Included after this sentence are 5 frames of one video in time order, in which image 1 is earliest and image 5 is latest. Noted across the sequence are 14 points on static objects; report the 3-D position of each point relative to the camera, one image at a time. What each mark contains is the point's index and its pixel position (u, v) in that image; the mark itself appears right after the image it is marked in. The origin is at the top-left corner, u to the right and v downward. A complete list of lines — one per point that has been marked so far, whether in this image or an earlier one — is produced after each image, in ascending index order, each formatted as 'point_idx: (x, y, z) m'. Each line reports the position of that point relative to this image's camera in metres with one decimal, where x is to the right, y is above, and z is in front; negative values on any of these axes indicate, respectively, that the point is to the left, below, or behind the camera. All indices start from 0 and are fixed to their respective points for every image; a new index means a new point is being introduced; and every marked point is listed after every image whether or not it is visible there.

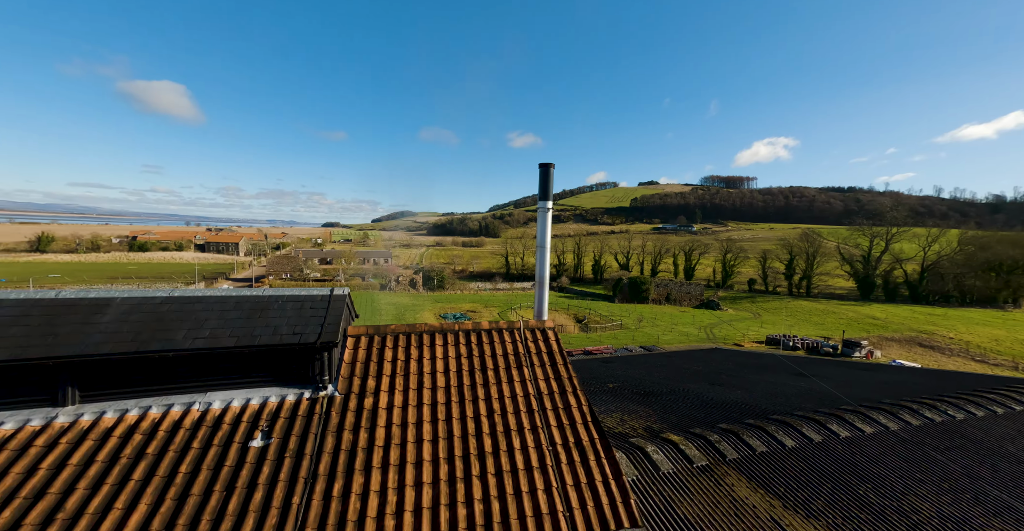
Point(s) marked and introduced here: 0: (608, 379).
0: (+3.0, -3.6, +11.4) m
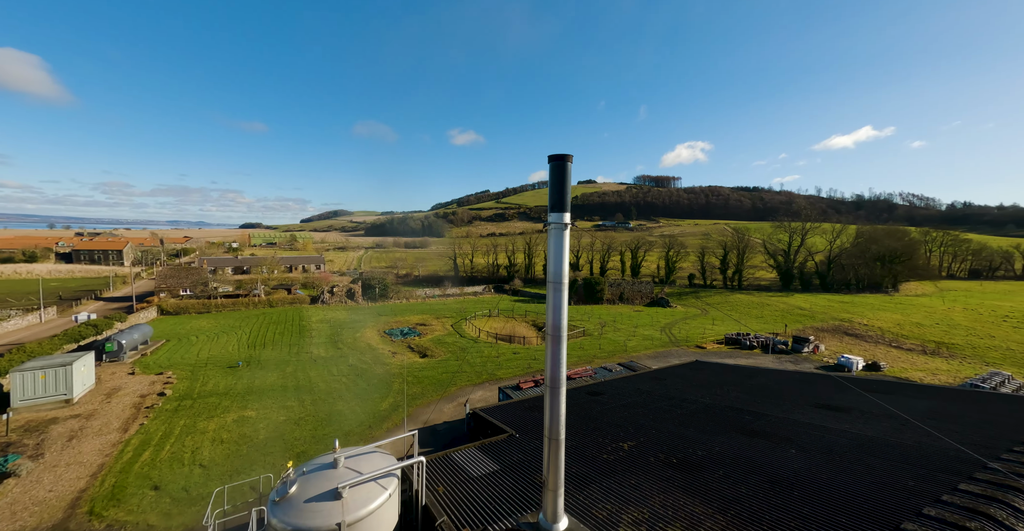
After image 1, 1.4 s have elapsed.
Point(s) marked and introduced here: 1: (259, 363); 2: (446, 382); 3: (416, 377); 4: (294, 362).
0: (+2.6, -4.1, +9.2) m
1: (-13.0, -5.1, +19.3) m
2: (-3.3, -5.8, +18.9) m
3: (-4.9, -5.7, +19.4) m
4: (-11.6, -5.2, +20.0) m
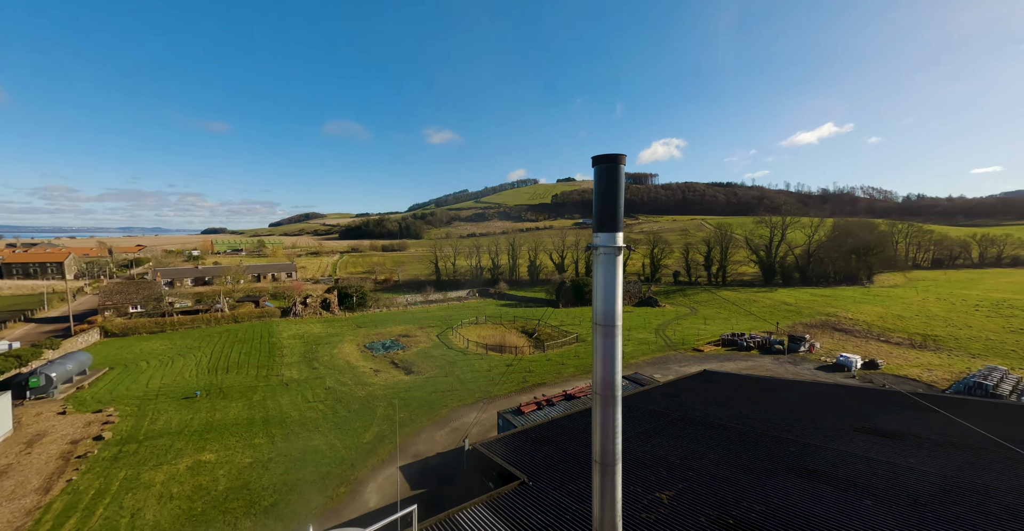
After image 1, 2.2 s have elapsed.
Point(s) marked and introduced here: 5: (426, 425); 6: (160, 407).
0: (+2.9, -4.4, +7.8) m
1: (-13.2, -5.7, +17.1) m
2: (-3.5, -6.3, +17.2) m
3: (-5.1, -6.2, +17.6) m
4: (-11.8, -5.8, +17.9) m
5: (-3.5, -6.4, +15.2) m
6: (-14.4, -5.8, +15.4) m
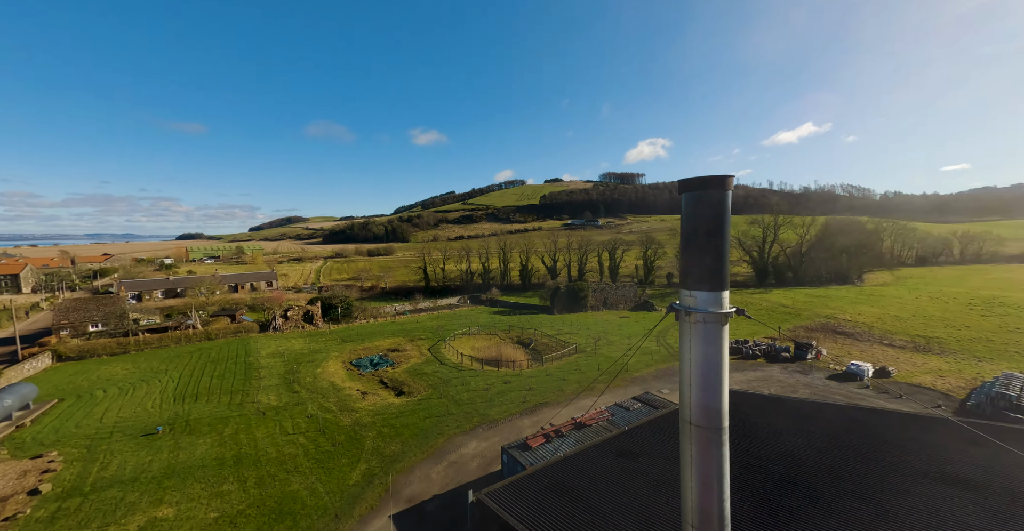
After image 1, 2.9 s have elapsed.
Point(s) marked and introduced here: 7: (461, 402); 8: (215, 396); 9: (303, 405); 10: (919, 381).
0: (+3.2, -4.9, +6.5) m
1: (-13.1, -6.5, +15.3) m
2: (-3.4, -6.9, +15.6) m
3: (-5.0, -6.8, +16.1) m
4: (-11.8, -6.5, +16.1) m
5: (-3.4, -7.0, +13.7) m
6: (-14.3, -6.5, +13.5) m
7: (-2.5, -6.7, +18.6) m
8: (-14.7, -6.4, +18.7) m
9: (-9.9, -6.6, +17.9) m
10: (+21.4, -6.1, +19.9) m
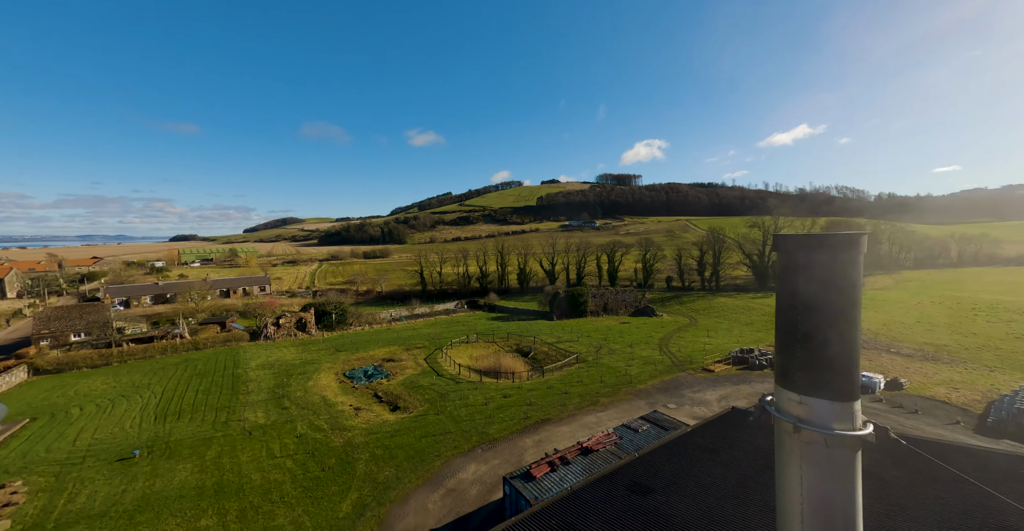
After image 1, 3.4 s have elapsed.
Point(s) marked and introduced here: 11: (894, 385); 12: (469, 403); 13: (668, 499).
0: (+3.3, -5.3, +5.7) m
1: (-13.1, -6.9, +14.3) m
2: (-3.4, -7.3, +14.8) m
3: (-5.0, -7.3, +15.2) m
4: (-11.7, -7.0, +15.1) m
5: (-3.3, -7.5, +12.8) m
6: (-14.2, -7.0, +12.5) m
7: (-2.5, -7.2, +17.7) m
8: (-14.7, -6.9, +17.7) m
9: (-9.9, -7.1, +17.0) m
10: (+21.4, -6.6, +19.2) m
11: (+20.6, -6.4, +20.3) m
12: (-2.3, -7.2, +19.7) m
13: (+3.7, -5.4, +8.7) m
